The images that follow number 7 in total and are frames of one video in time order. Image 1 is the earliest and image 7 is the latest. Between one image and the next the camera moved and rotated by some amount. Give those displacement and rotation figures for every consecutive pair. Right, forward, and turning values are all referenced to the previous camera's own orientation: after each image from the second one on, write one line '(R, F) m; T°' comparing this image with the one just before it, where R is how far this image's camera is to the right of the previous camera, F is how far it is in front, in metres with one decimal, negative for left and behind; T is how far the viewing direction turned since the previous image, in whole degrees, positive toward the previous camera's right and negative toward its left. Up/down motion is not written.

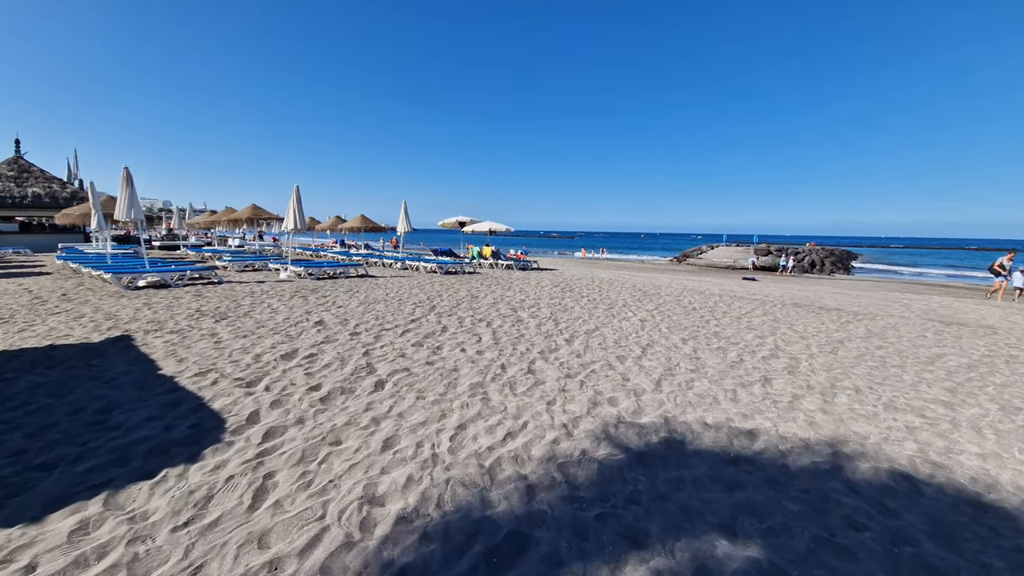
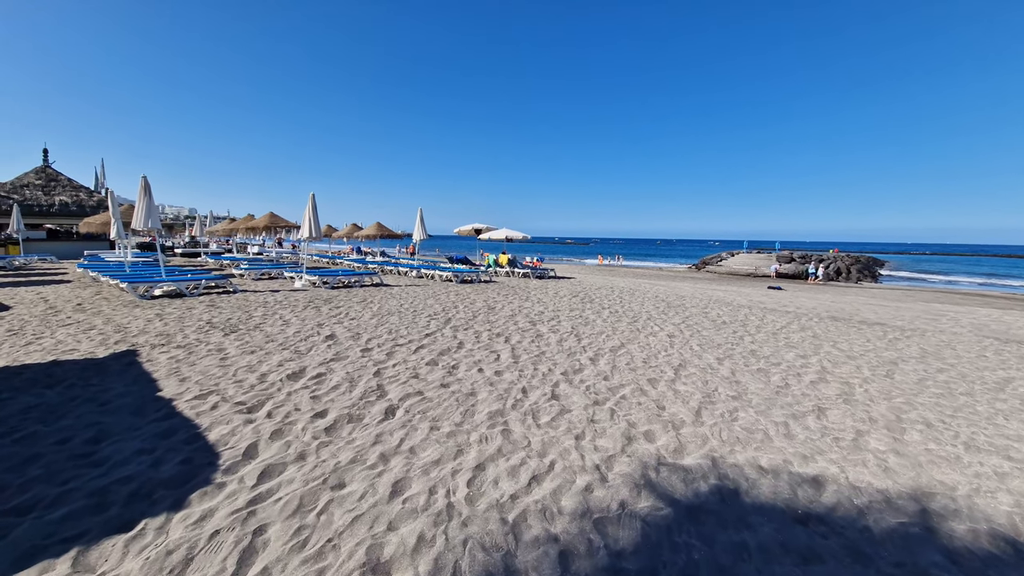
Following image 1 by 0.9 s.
(-0.1, +0.3) m; -2°
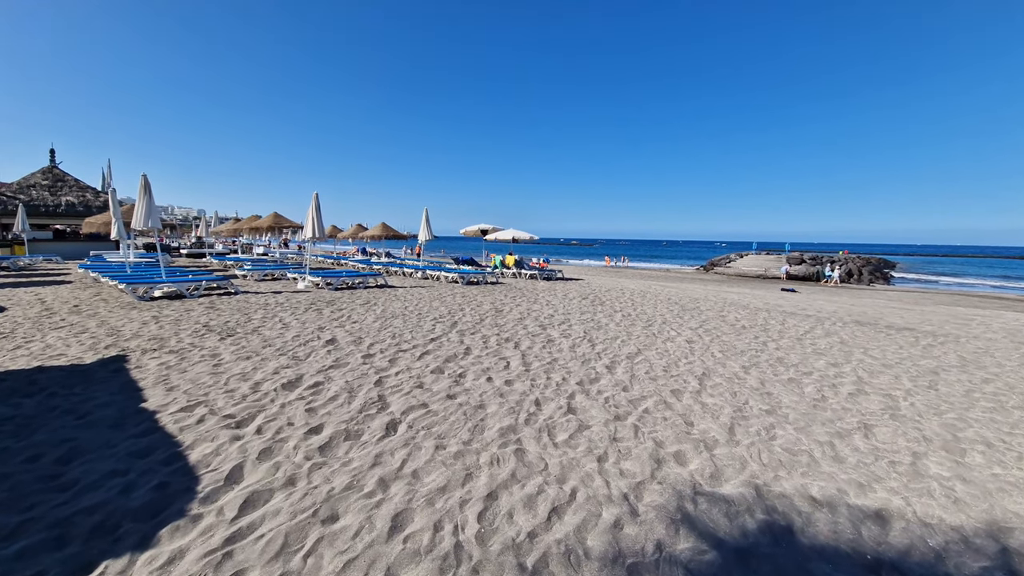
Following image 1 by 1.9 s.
(-0.1, +0.3) m; -1°
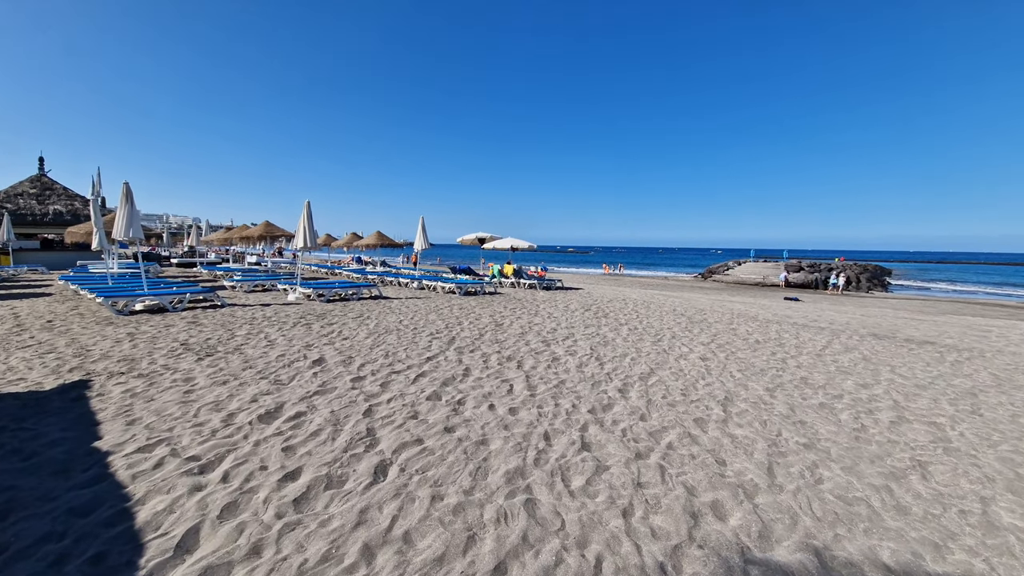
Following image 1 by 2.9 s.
(-0.1, +0.4) m; 0°
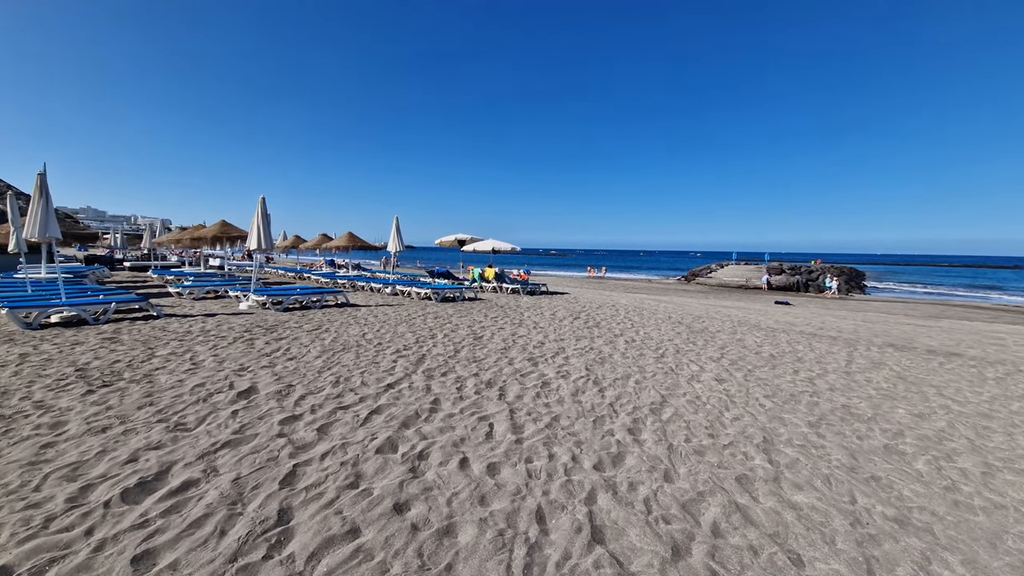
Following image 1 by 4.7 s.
(0.0, +1.0) m; +2°
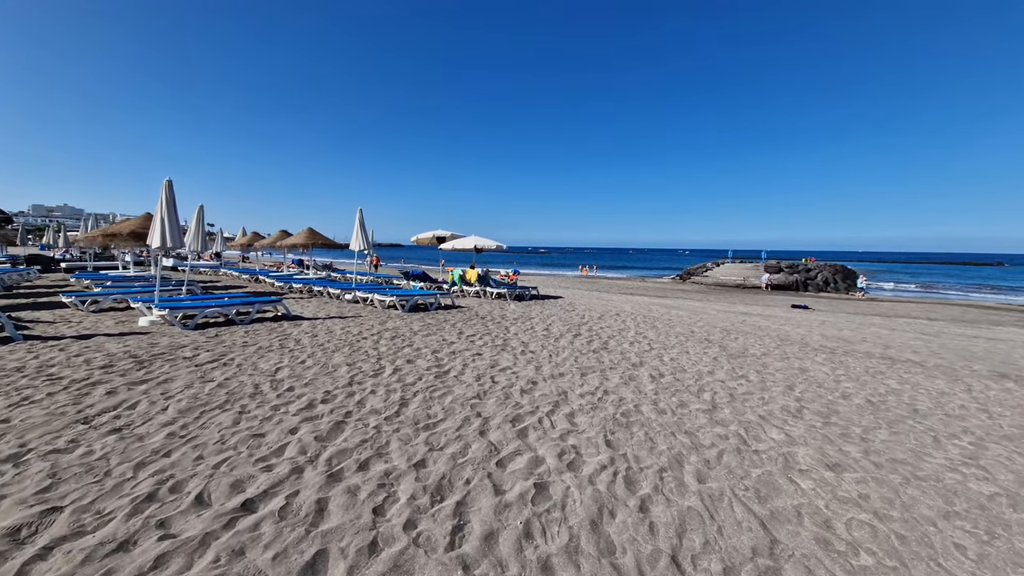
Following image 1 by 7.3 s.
(+0.1, +2.0) m; +1°
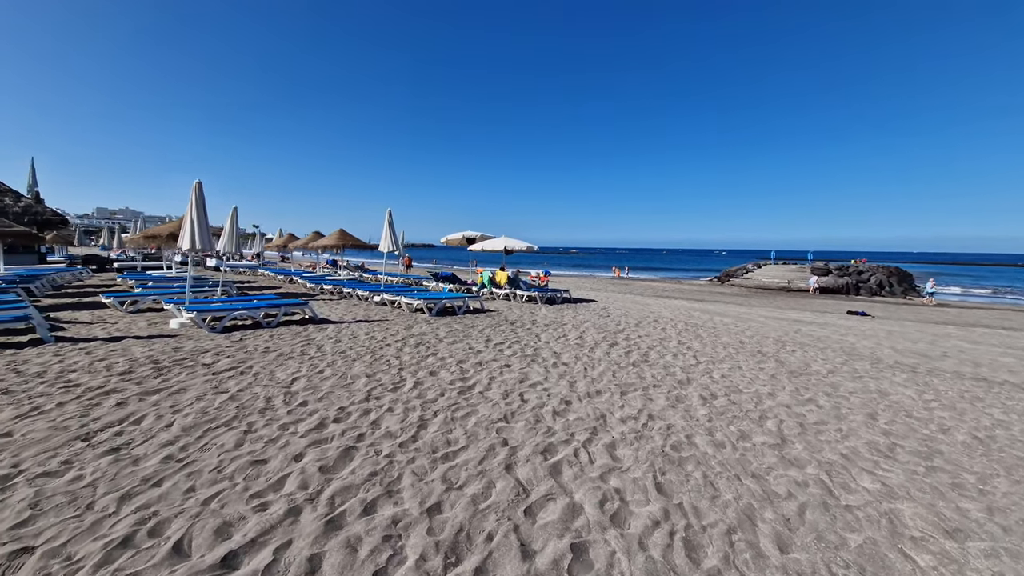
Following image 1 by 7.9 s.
(0.0, +0.5) m; -4°
